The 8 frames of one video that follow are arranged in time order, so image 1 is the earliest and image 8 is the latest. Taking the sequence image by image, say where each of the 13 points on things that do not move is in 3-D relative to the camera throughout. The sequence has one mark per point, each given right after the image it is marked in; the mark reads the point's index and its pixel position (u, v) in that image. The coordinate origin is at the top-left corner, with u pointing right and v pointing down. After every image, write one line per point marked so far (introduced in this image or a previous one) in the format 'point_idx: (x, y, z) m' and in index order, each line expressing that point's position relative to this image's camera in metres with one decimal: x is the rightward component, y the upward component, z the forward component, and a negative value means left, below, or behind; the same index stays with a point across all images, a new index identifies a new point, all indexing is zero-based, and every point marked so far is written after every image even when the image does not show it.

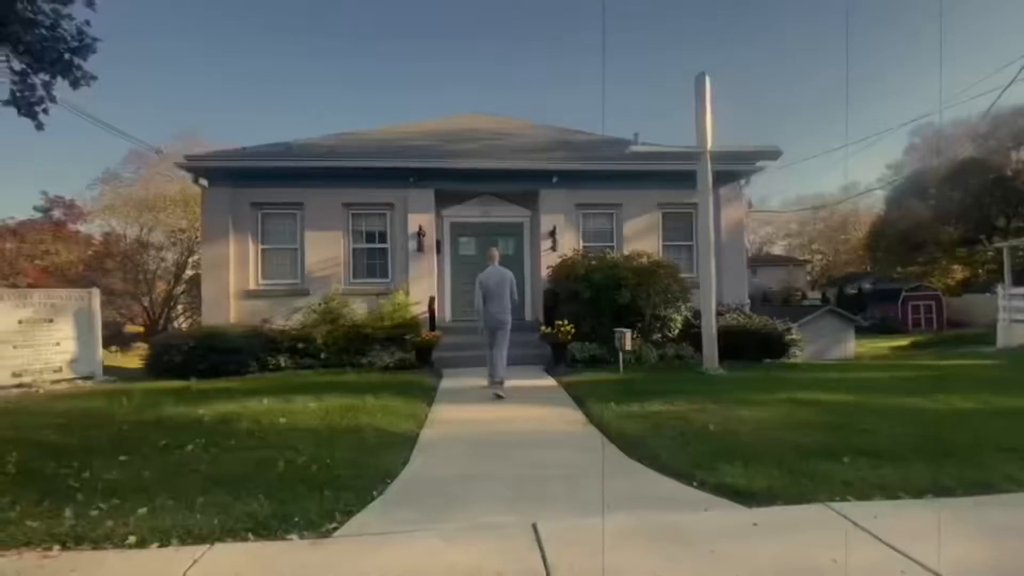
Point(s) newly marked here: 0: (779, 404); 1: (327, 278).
0: (+3.5, -1.5, +6.4) m
1: (-4.7, +0.3, +12.0) m
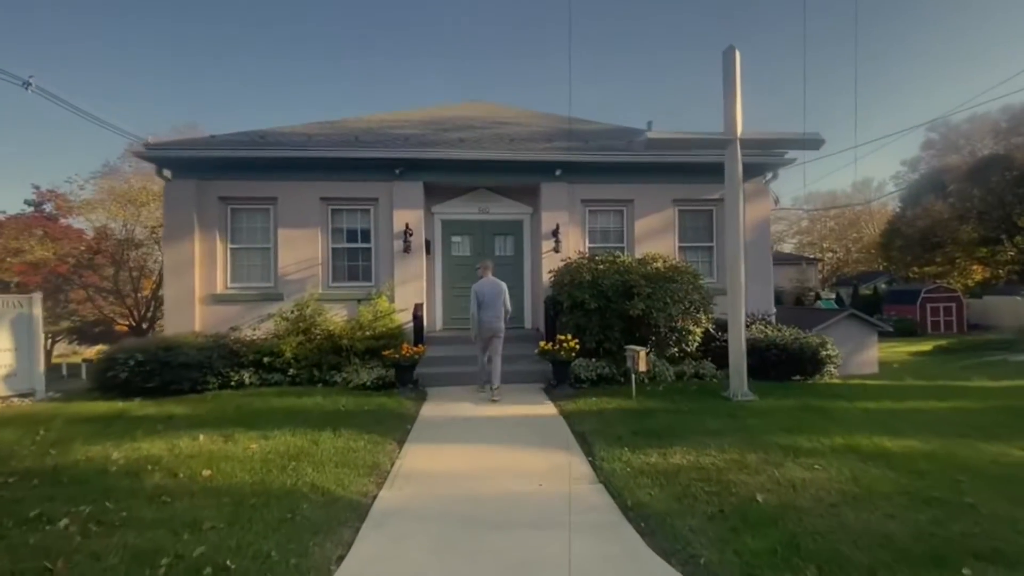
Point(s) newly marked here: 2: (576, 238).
0: (+3.4, -1.8, +5.0) m
1: (-4.8, +0.2, +10.8) m
2: (+1.5, +1.2, +11.1) m
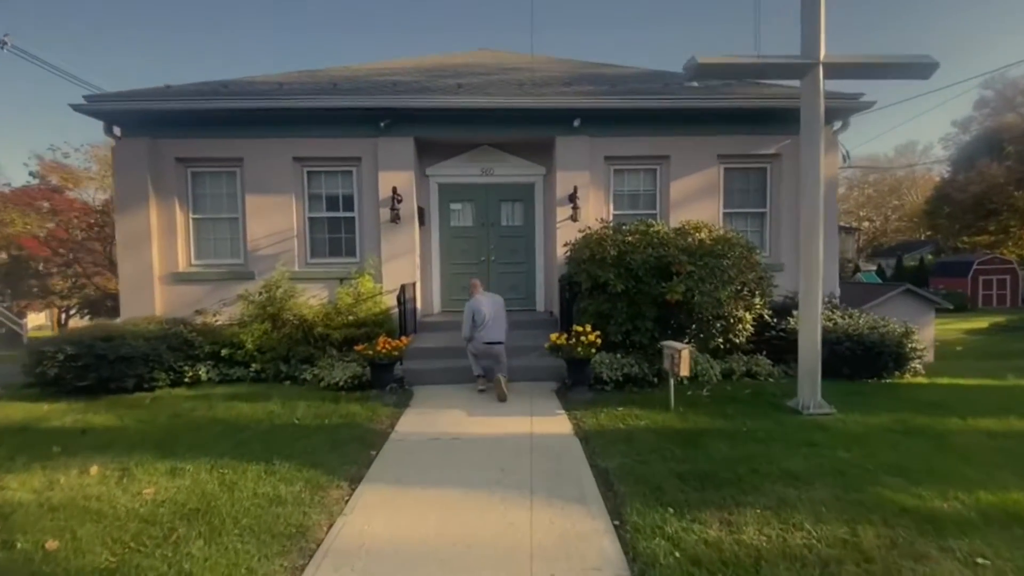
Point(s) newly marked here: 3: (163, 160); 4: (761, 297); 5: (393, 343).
0: (+3.3, -1.7, +3.2) m
1: (-4.6, +0.6, +9.2) m
2: (+1.6, +1.6, +9.2) m
3: (-6.7, +2.5, +9.2) m
4: (+3.8, -0.1, +7.3) m
5: (-1.7, -0.8, +6.8) m
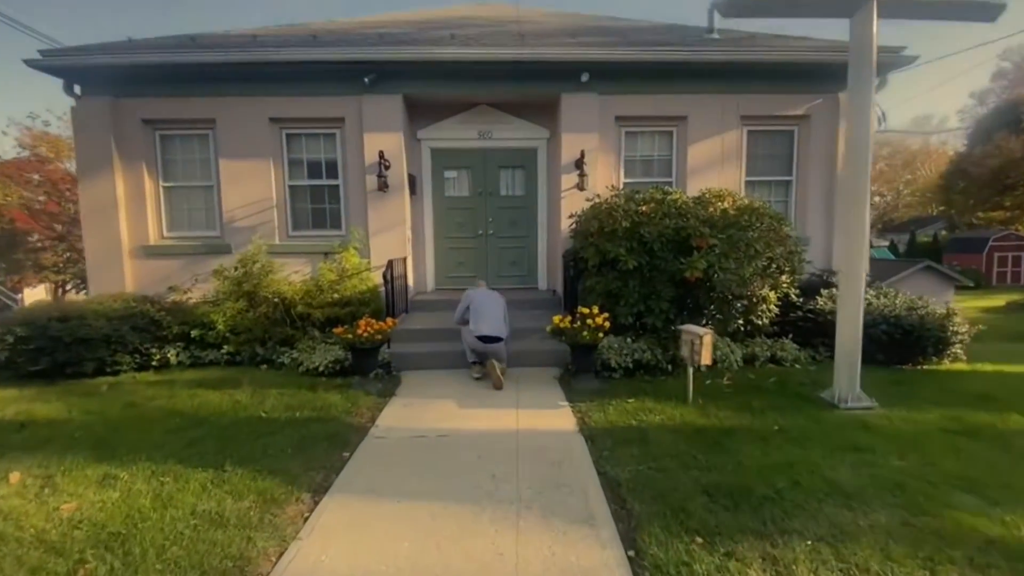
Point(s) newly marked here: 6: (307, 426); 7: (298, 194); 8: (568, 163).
0: (+3.2, -1.5, +2.5) m
1: (-4.6, +1.1, +8.4) m
2: (+1.6, +2.0, +8.3) m
3: (-6.7, +2.9, +8.4) m
4: (+3.7, +0.2, +6.5) m
5: (-1.7, -0.5, +6.1) m
6: (-2.0, -1.4, +4.7) m
7: (-3.8, +1.7, +8.6) m
8: (+0.9, +2.1, +8.0) m
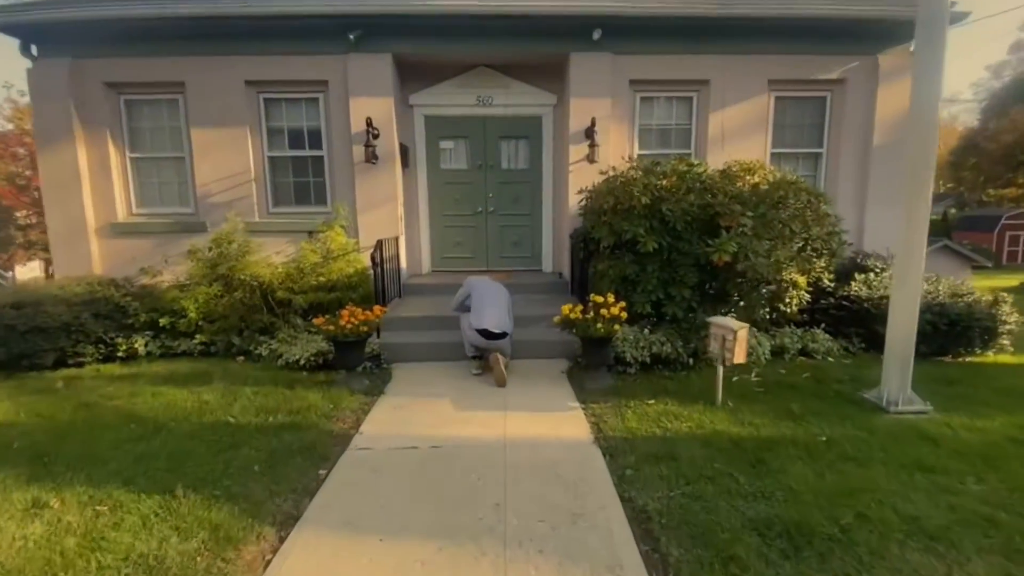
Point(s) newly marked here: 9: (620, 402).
0: (+3.3, -1.5, +1.9) m
1: (-4.6, +1.4, +7.7) m
2: (+1.7, +2.3, +7.5) m
3: (-6.7, +3.2, +7.5) m
4: (+3.8, +0.4, +5.8) m
5: (-1.7, -0.3, +5.4) m
6: (-2.0, -1.3, +4.1) m
7: (-3.8, +2.0, +7.8) m
8: (+1.0, +2.4, +7.2) m
9: (+1.0, -1.1, +4.7) m
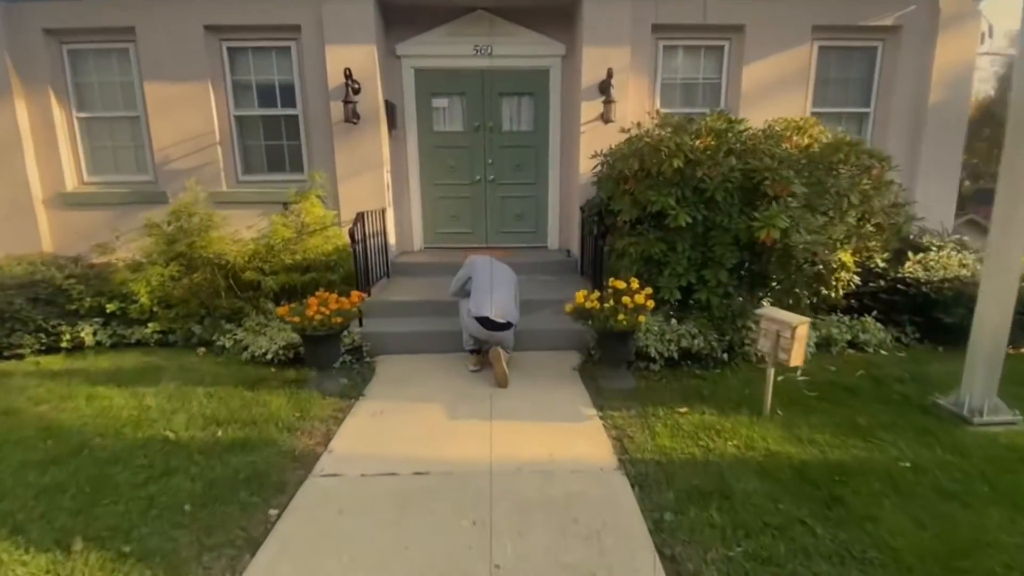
0: (+3.3, -1.6, +1.1) m
1: (-4.5, +1.7, +6.7) m
2: (+1.7, +2.6, +6.5) m
3: (-6.6, +3.5, +6.5) m
4: (+3.8, +0.6, +4.9) m
5: (-1.7, -0.1, +4.6) m
6: (-1.9, -1.2, +3.3) m
7: (-3.8, +2.3, +6.8) m
8: (+1.0, +2.6, +6.2) m
9: (+1.1, -1.0, +3.9) m
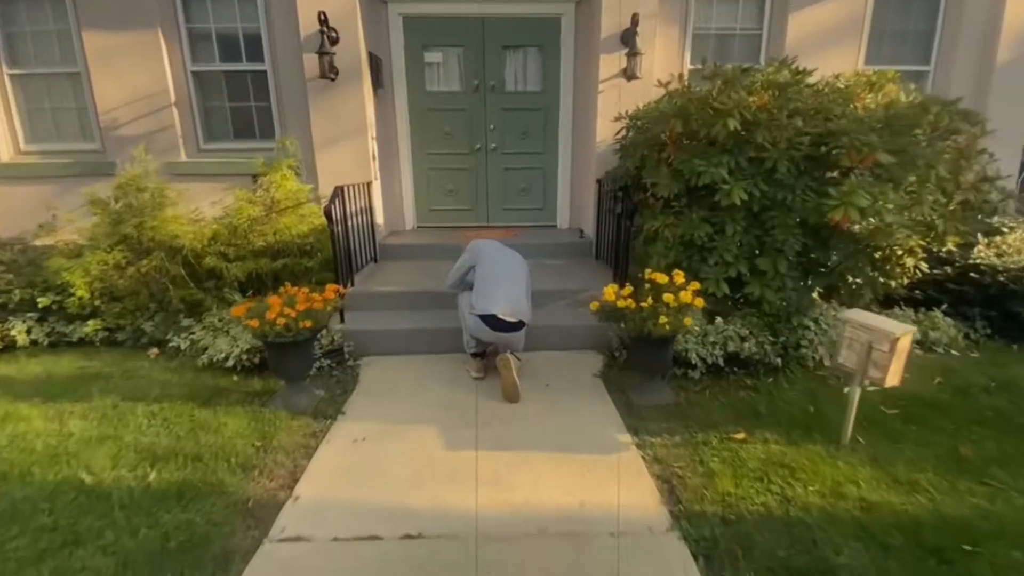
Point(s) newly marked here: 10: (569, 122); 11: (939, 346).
0: (+3.4, -1.7, +0.4) m
1: (-4.5, +1.8, +5.8) m
2: (+1.8, +2.7, +5.5) m
3: (-6.6, +3.7, +5.4) m
4: (+3.9, +0.6, +4.1) m
5: (-1.6, -0.1, +3.7) m
6: (-1.8, -1.2, +2.5) m
7: (-3.7, +2.4, +5.8) m
8: (+1.1, +2.8, +5.3) m
9: (+1.2, -1.0, +3.1) m
10: (+0.7, +2.1, +6.0) m
11: (+3.9, -0.5, +4.4) m
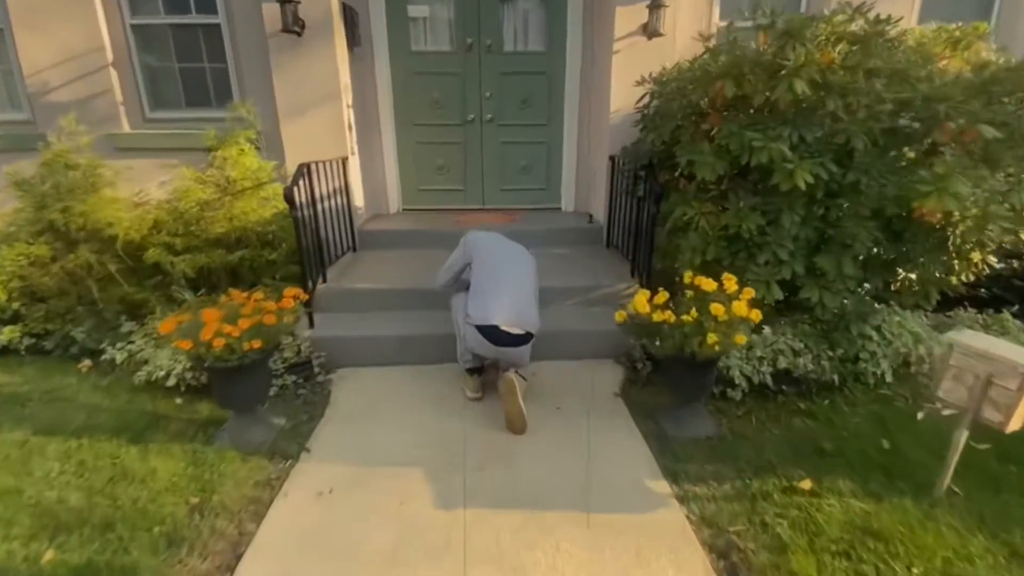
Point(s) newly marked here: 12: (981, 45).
0: (+3.5, -1.9, -0.1) m
1: (-4.5, +1.9, +4.9) m
2: (+1.8, +2.8, +4.7) m
3: (-6.6, +3.7, +4.4) m
4: (+3.9, +0.6, +3.4) m
5: (-1.5, -0.1, +3.0) m
6: (-1.8, -1.3, +1.8) m
7: (-3.7, +2.5, +4.9) m
8: (+1.1, +2.8, +4.4) m
9: (+1.2, -1.0, +2.5) m
10: (+0.7, +2.2, +5.2) m
11: (+4.0, -0.5, +3.8) m
12: (+3.3, +1.7, +3.3) m
